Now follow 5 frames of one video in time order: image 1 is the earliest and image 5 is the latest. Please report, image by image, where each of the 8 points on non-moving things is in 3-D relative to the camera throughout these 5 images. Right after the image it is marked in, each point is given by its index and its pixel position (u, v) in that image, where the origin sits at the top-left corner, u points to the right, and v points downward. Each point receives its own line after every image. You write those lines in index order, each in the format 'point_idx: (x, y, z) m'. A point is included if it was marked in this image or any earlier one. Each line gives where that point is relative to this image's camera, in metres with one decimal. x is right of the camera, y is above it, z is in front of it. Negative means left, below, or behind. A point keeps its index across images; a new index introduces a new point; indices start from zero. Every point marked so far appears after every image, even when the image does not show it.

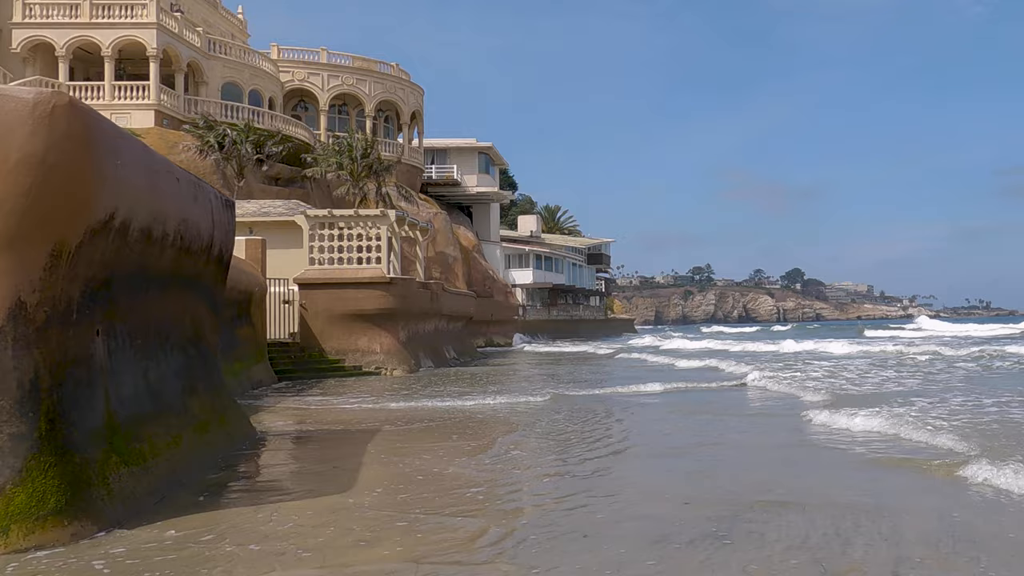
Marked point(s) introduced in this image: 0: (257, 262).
0: (-5.4, +0.6, +17.0) m
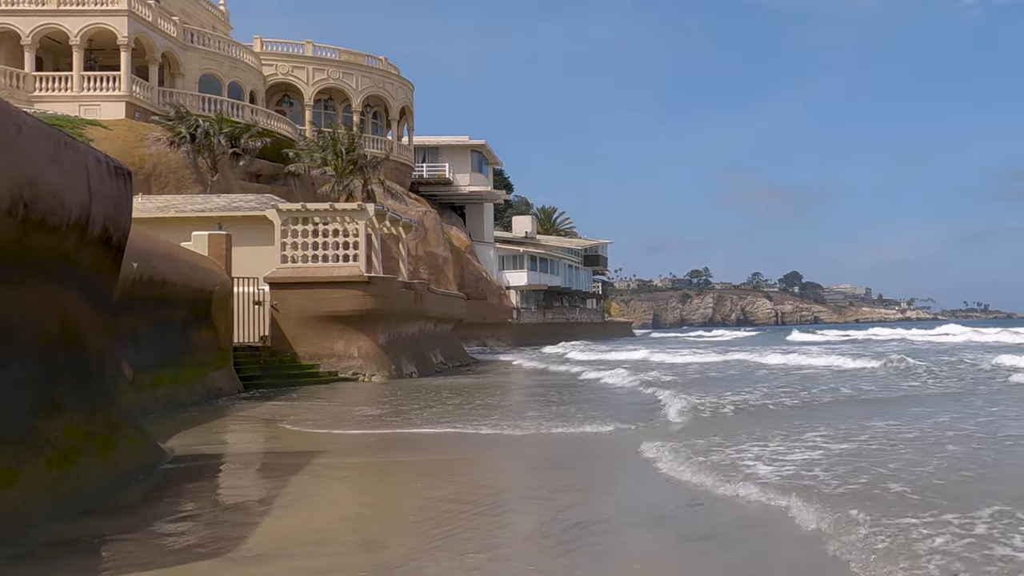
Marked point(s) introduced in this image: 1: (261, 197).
0: (-5.6, +0.6, +15.7) m
1: (-6.2, +2.3, +20.0) m
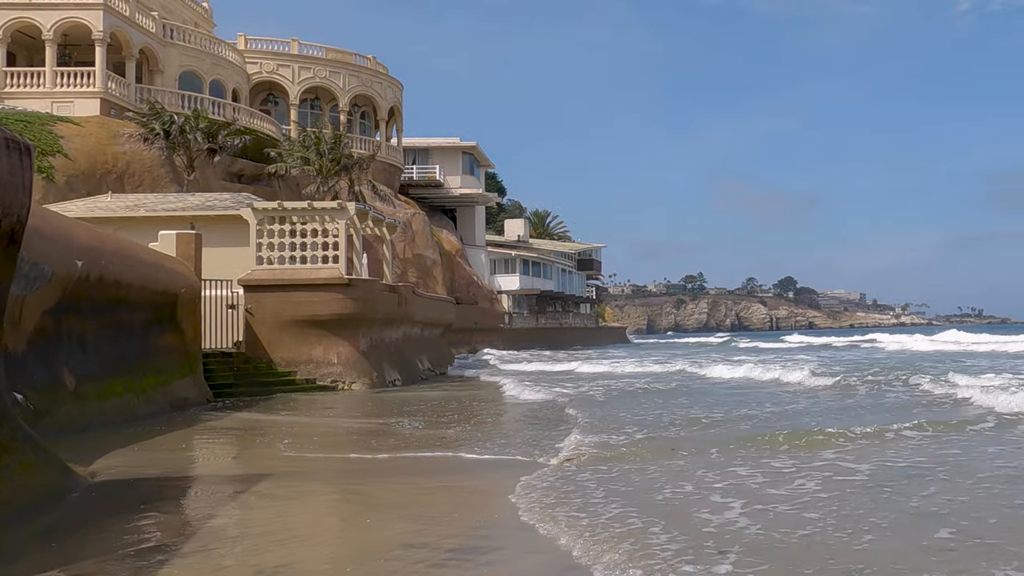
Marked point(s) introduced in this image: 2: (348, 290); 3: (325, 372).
0: (-5.9, +0.5, +14.8) m
1: (-6.5, +2.2, +19.1) m
2: (-3.4, 0.0, +16.6) m
3: (-3.9, -1.7, +16.8) m
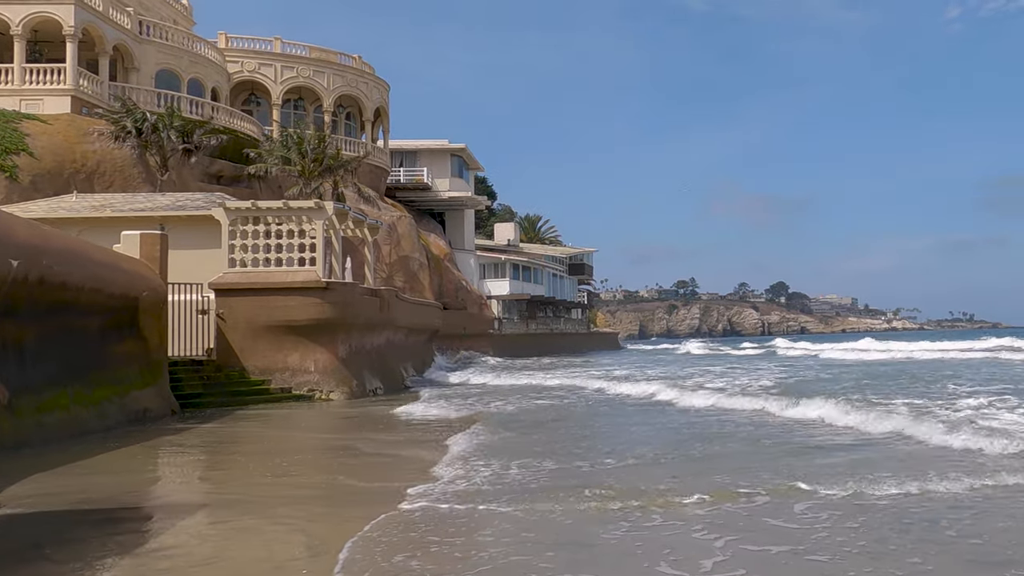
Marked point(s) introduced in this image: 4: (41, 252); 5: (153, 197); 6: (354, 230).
0: (-6.1, +0.5, +13.8) m
1: (-6.8, +2.1, +18.2) m
2: (-3.6, -0.1, +15.7) m
3: (-4.1, -1.8, +15.8) m
4: (-5.3, +0.4, +9.2) m
5: (-7.8, +2.0, +17.6) m
6: (-3.9, +1.4, +20.0) m
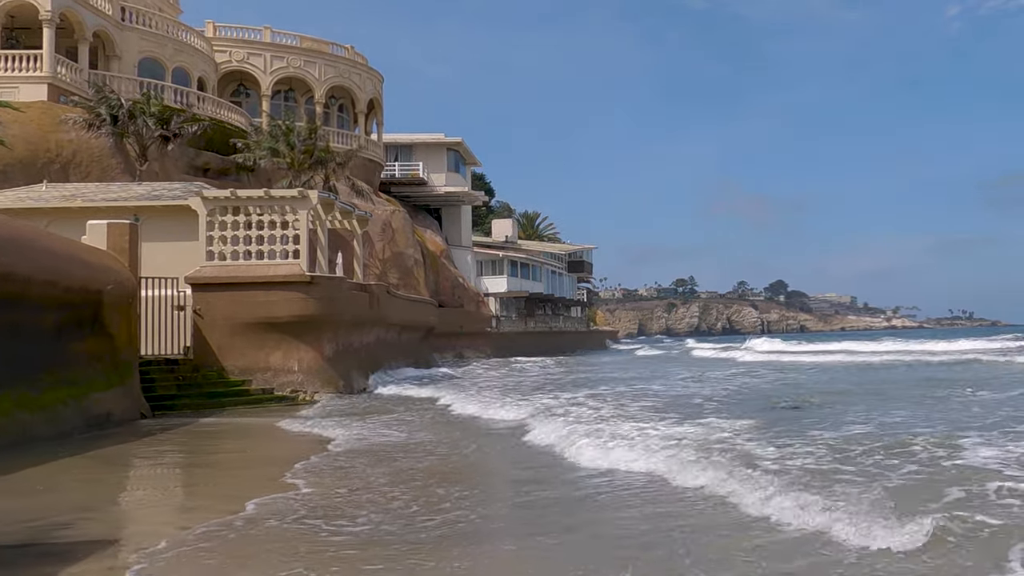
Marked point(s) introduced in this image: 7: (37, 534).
0: (-6.2, +0.6, +12.9) m
1: (-6.8, +2.2, +17.2) m
2: (-3.7, 0.0, +14.7) m
3: (-4.2, -1.7, +14.9) m
4: (-5.4, +0.5, +8.2) m
5: (-7.9, +2.1, +16.7) m
6: (-4.0, +1.5, +19.0) m
7: (-2.8, -1.5, +5.0) m
